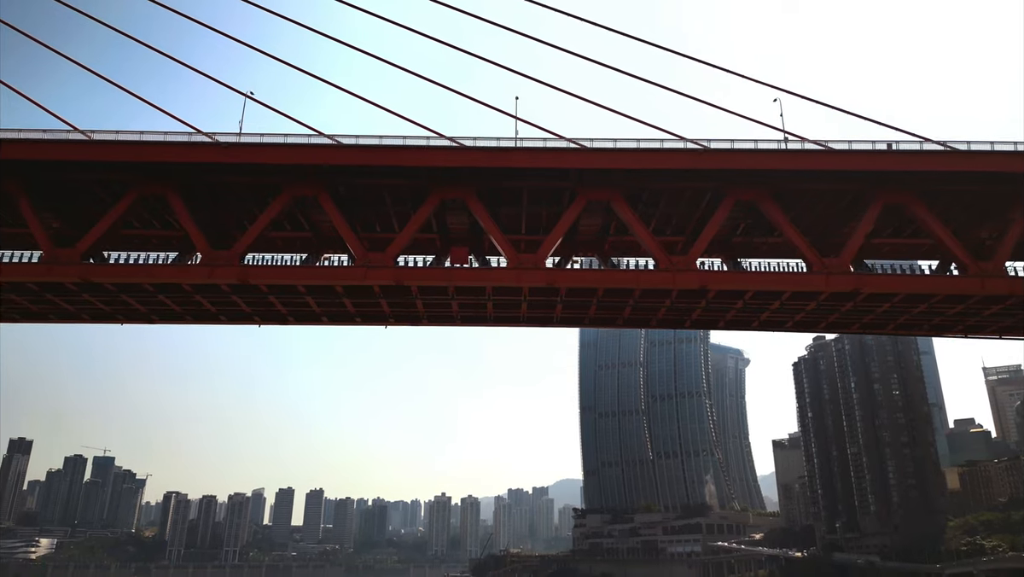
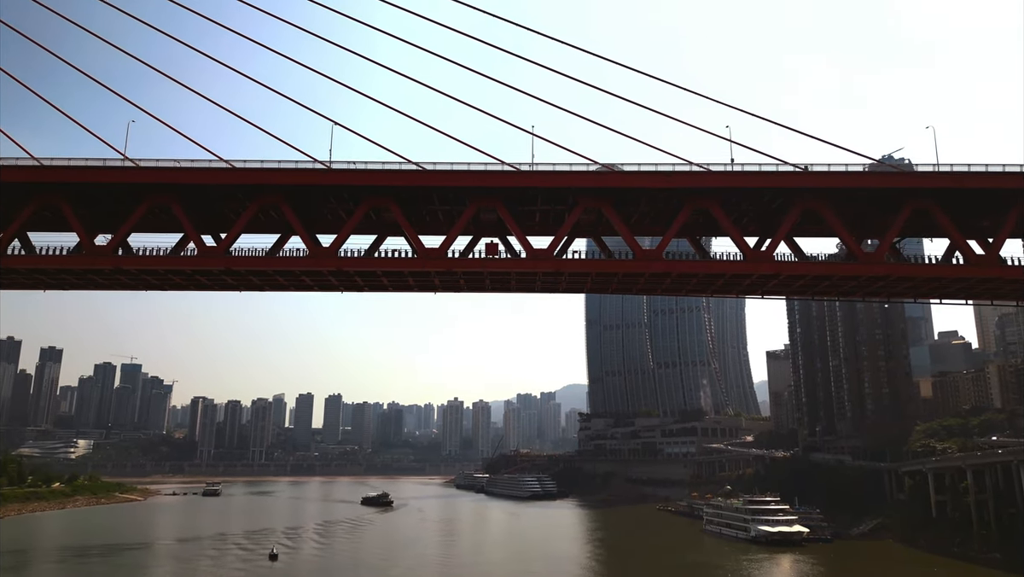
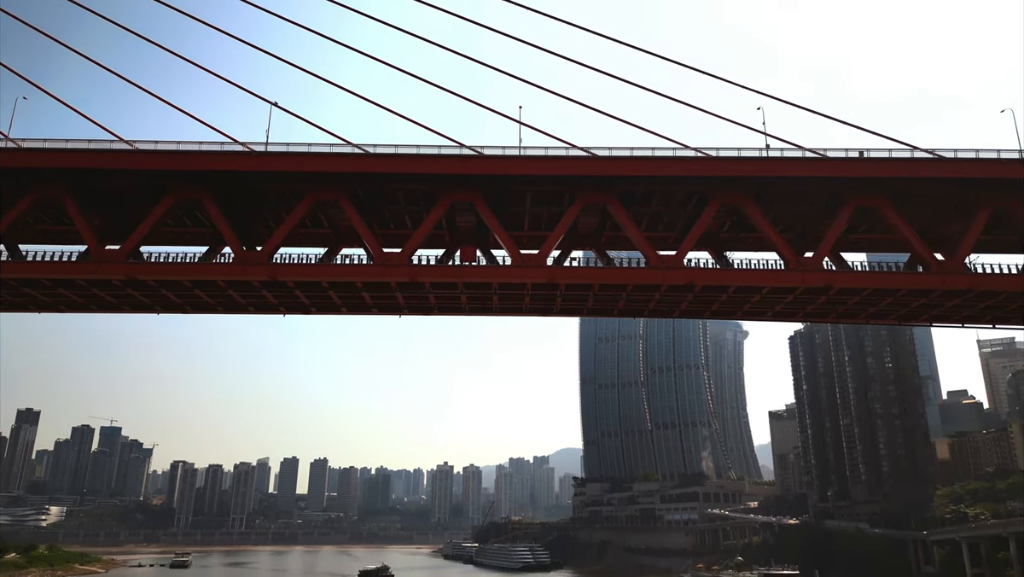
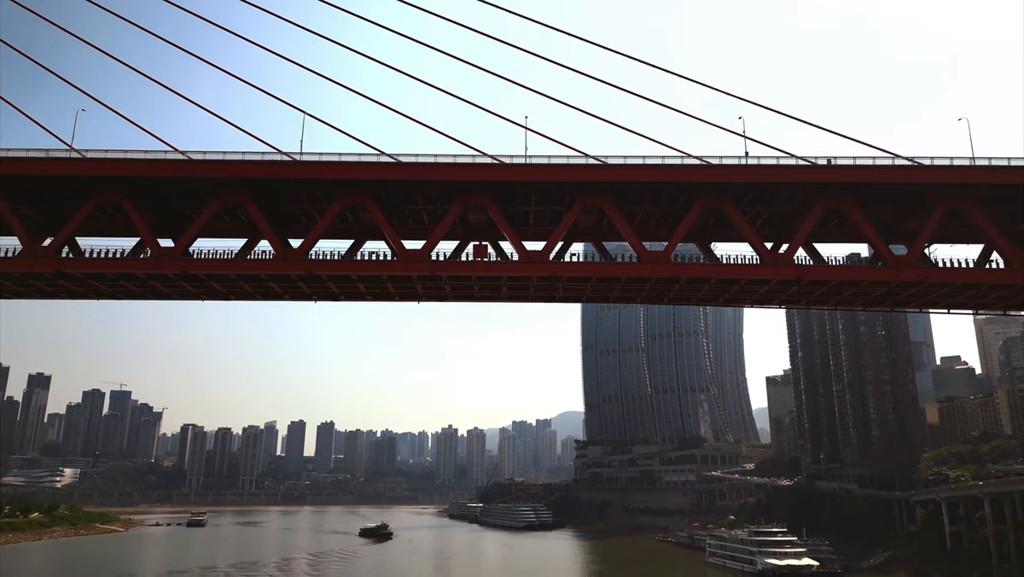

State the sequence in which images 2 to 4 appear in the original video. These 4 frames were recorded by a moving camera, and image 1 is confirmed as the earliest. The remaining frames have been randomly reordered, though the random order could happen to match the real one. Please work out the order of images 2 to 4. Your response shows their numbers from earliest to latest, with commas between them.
3, 4, 2
